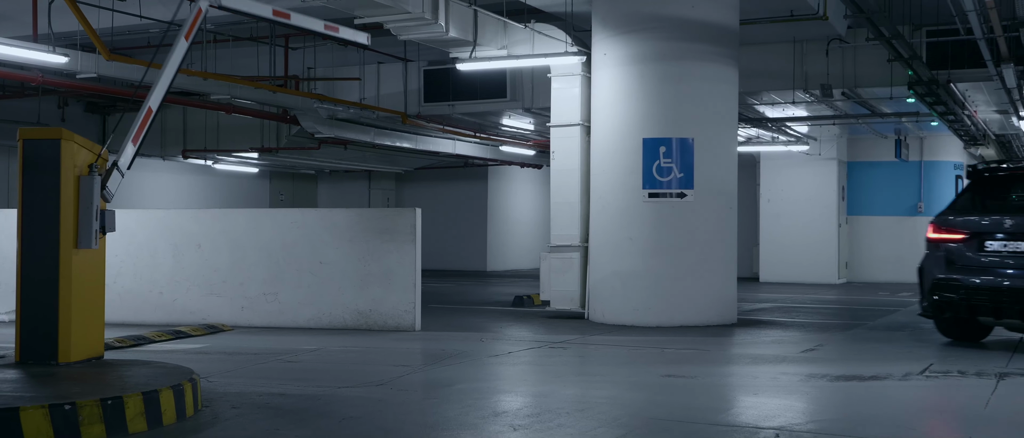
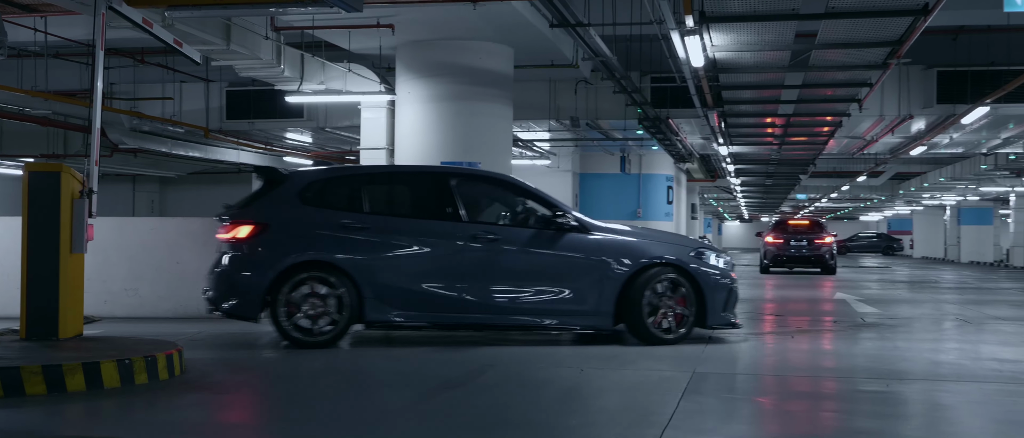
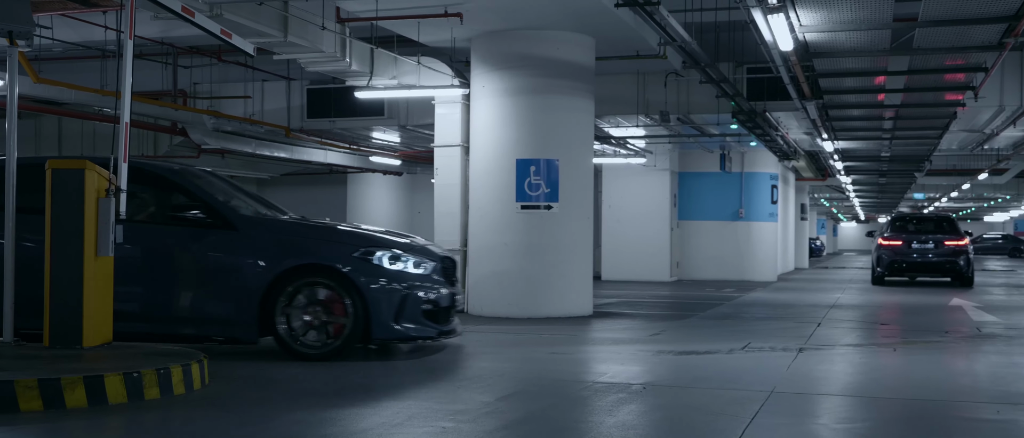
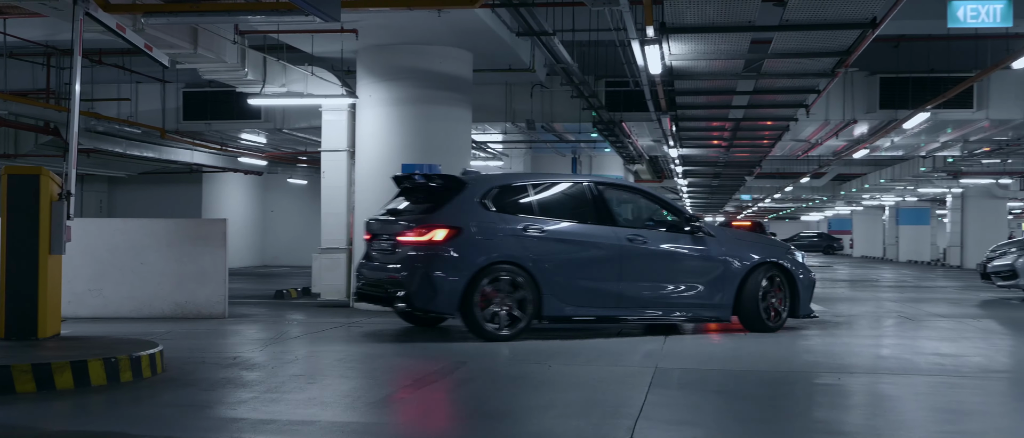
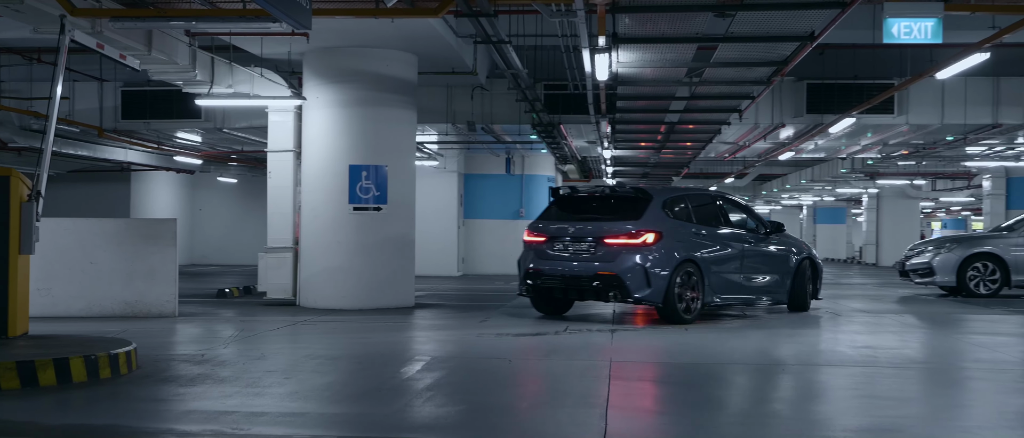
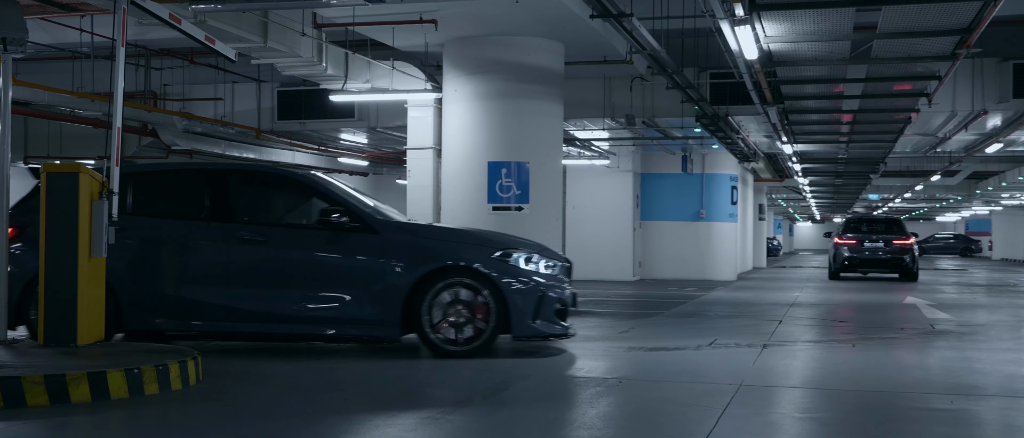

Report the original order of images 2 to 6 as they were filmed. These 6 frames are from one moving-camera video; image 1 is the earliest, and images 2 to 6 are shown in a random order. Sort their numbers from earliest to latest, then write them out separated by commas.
3, 6, 2, 4, 5
